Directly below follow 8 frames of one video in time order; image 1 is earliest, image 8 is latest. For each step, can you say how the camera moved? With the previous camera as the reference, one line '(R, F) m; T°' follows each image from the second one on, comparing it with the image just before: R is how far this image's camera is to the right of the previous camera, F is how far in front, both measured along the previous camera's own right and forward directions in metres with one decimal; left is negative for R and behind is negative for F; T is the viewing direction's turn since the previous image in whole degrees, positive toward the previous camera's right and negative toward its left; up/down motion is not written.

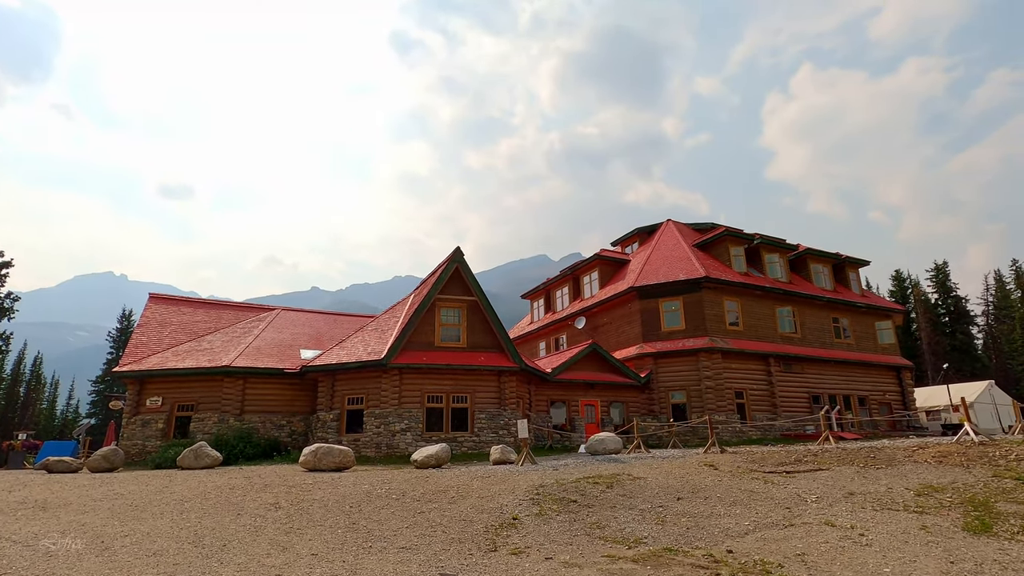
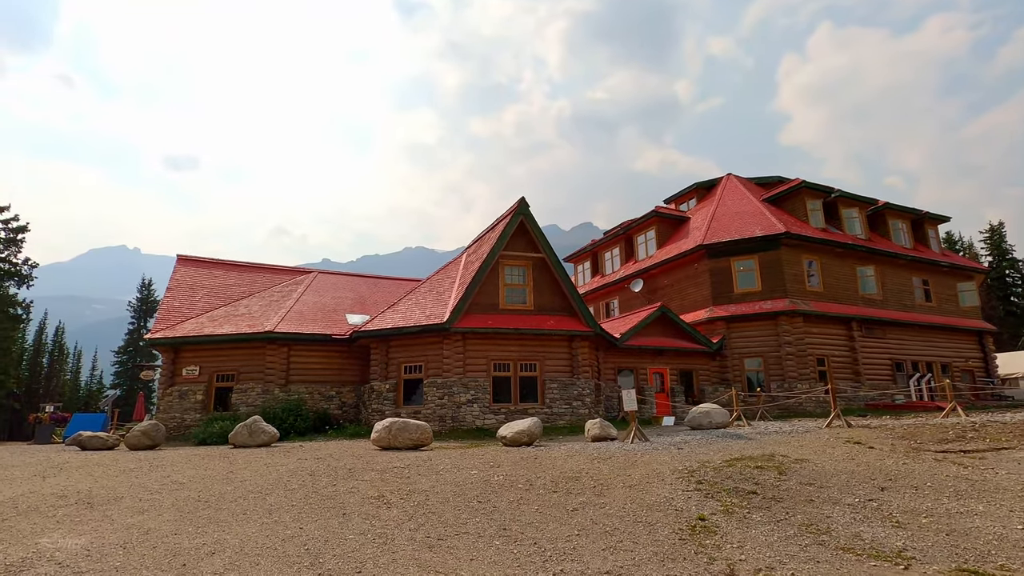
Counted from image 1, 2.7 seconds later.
(-2.4, +2.6) m; -1°
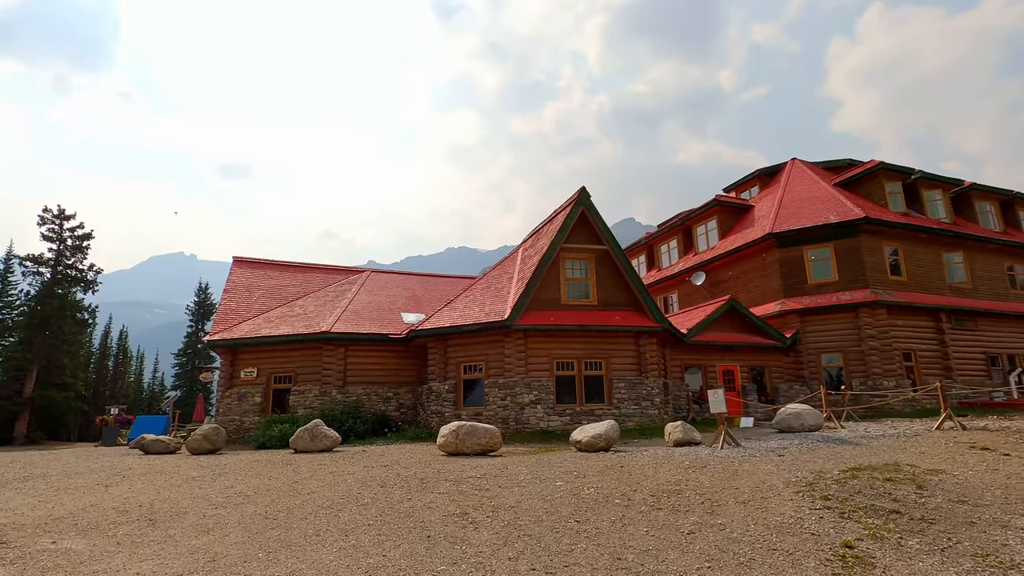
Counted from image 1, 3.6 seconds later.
(-0.7, +1.0) m; -4°
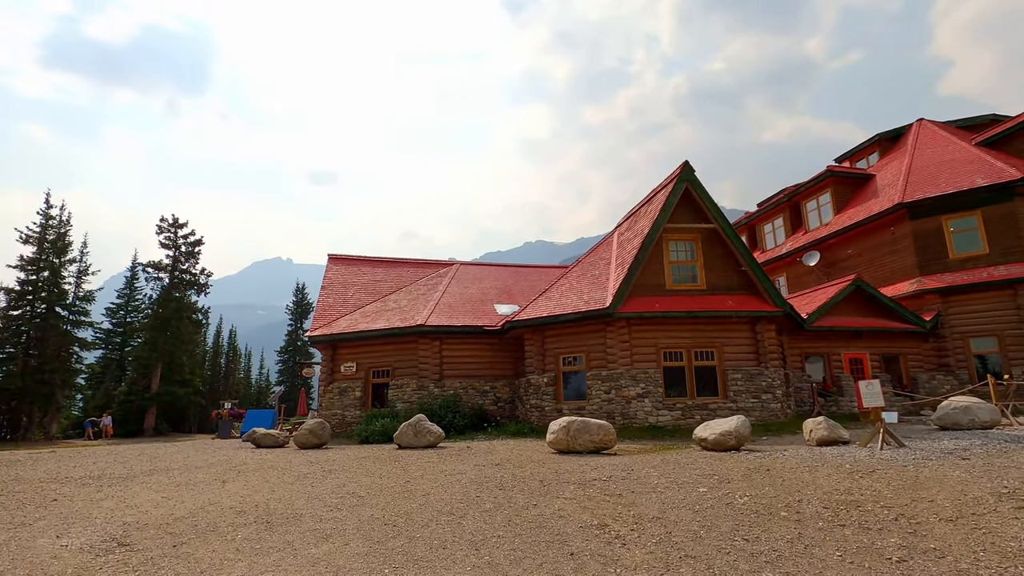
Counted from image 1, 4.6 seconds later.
(-0.7, +1.0) m; -8°
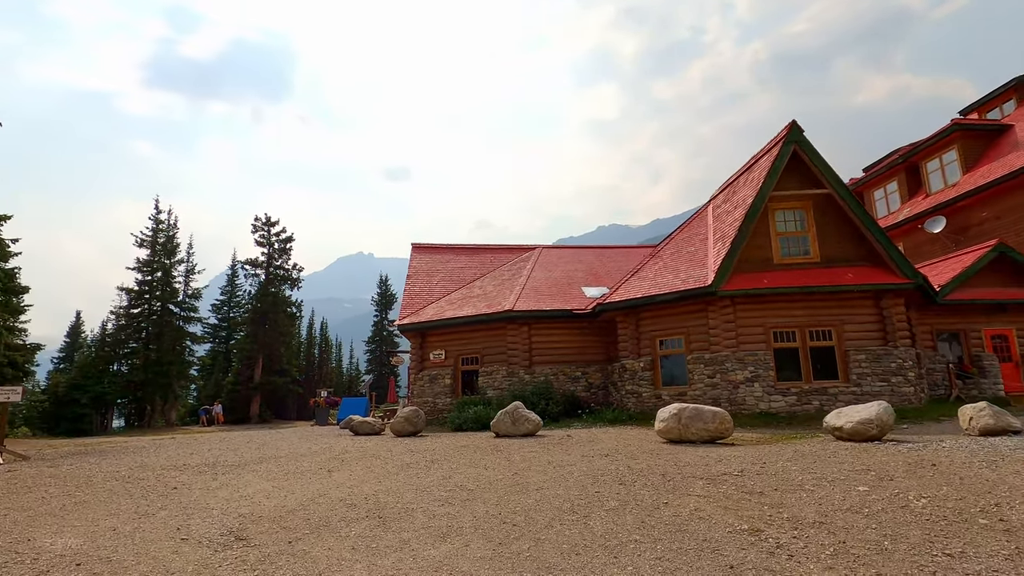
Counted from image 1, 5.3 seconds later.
(-0.5, +0.7) m; -8°
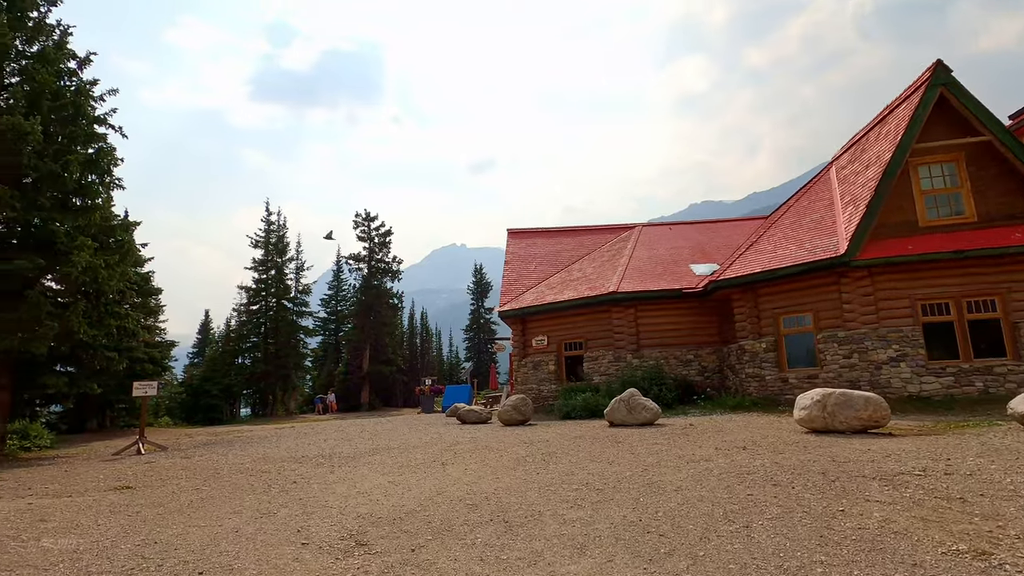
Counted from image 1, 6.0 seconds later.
(-0.4, +0.7) m; -9°
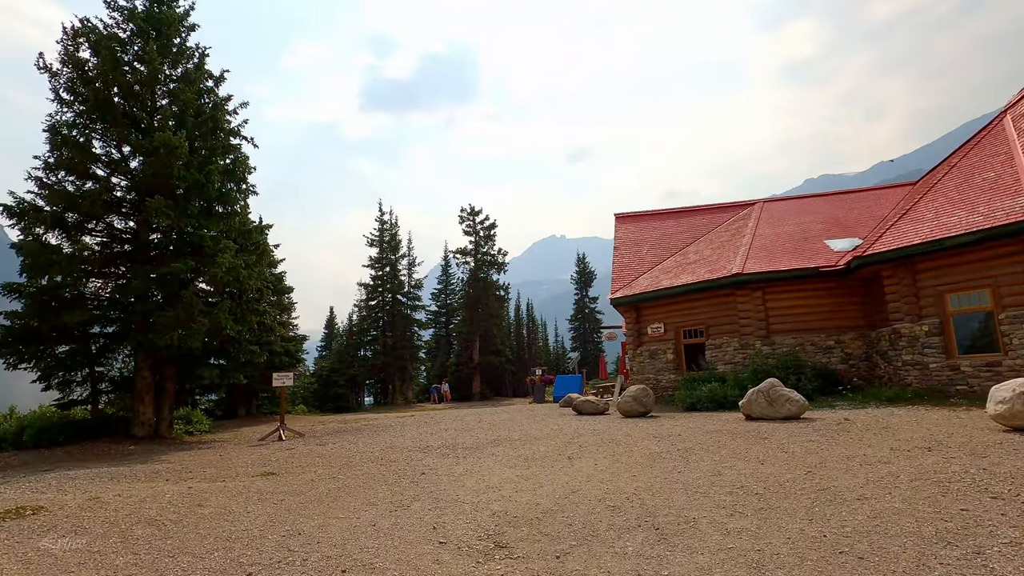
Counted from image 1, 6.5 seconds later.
(-0.4, +0.5) m; -11°
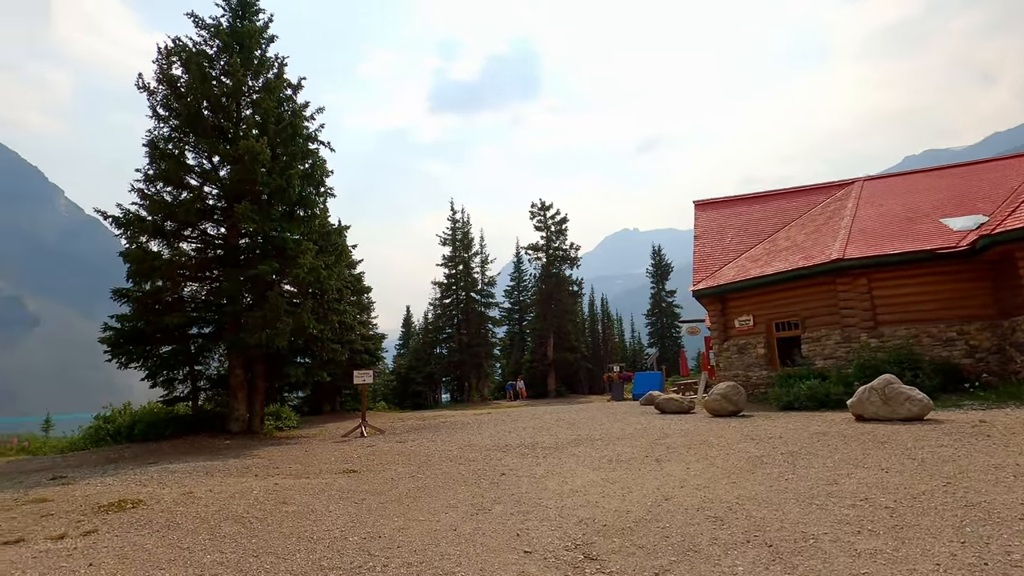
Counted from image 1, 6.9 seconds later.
(-0.1, +0.4) m; -7°
